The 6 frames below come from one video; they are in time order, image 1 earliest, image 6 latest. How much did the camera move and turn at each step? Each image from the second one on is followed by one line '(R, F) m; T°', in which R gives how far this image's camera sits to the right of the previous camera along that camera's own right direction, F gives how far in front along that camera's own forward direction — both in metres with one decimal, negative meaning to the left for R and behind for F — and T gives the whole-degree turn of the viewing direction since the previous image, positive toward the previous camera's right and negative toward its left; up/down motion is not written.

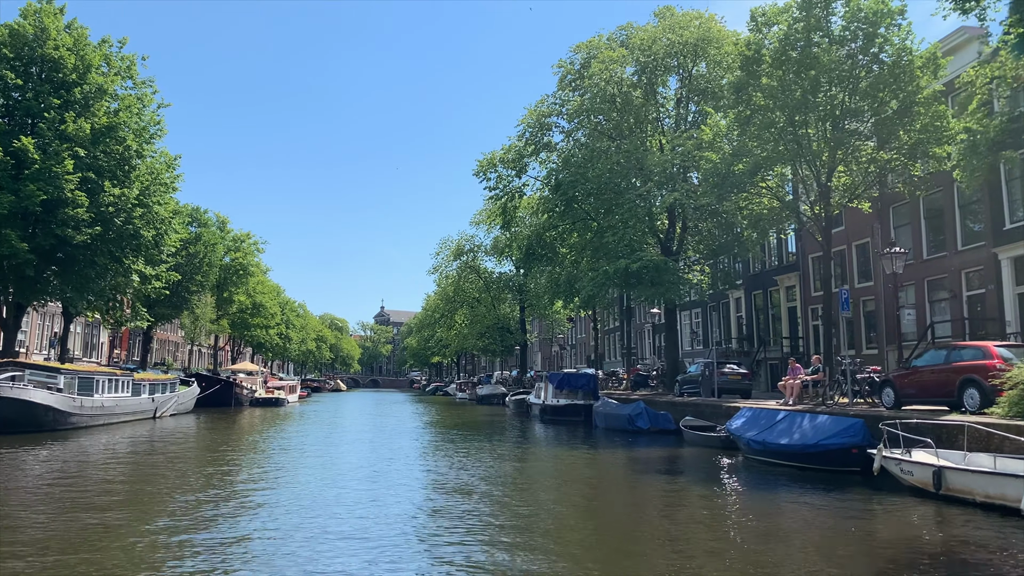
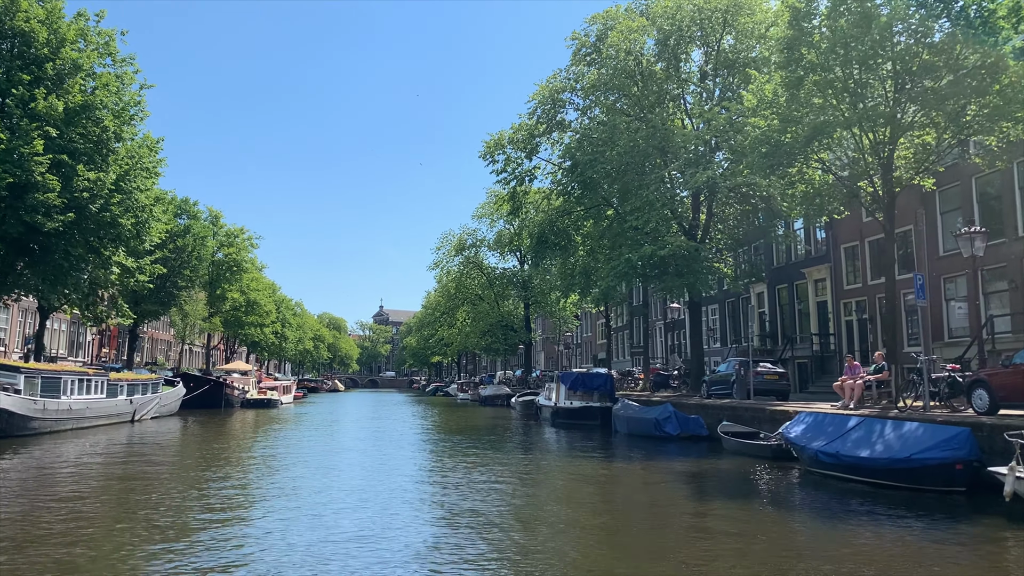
(-0.4, +2.6) m; 0°
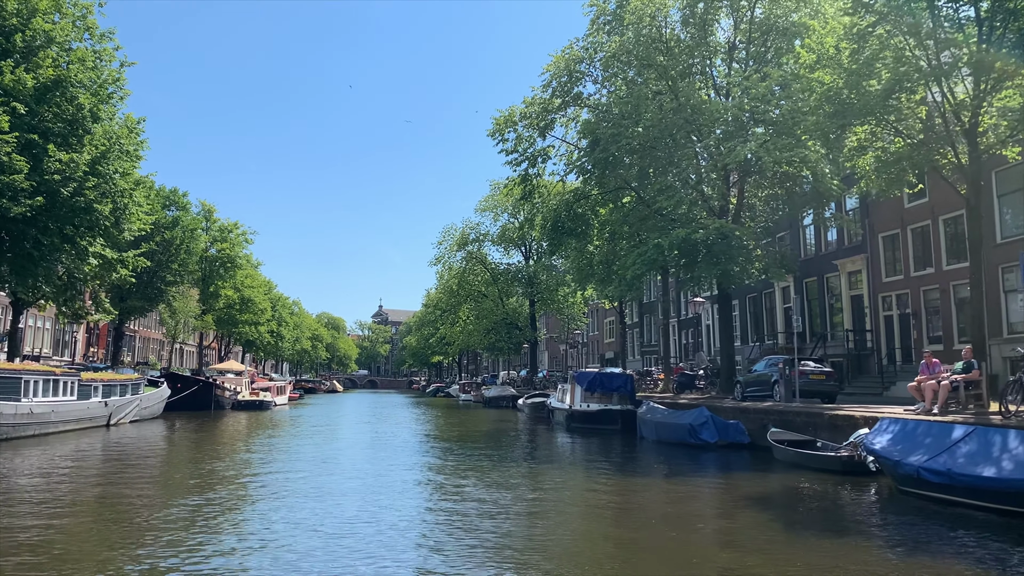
(-0.4, +2.6) m; 0°
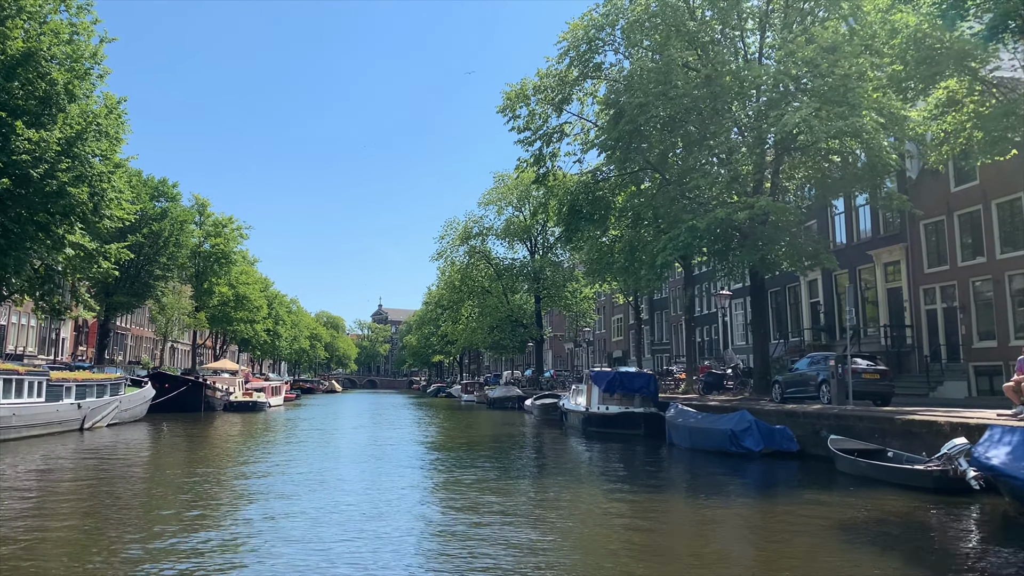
(-0.4, +2.4) m; 0°
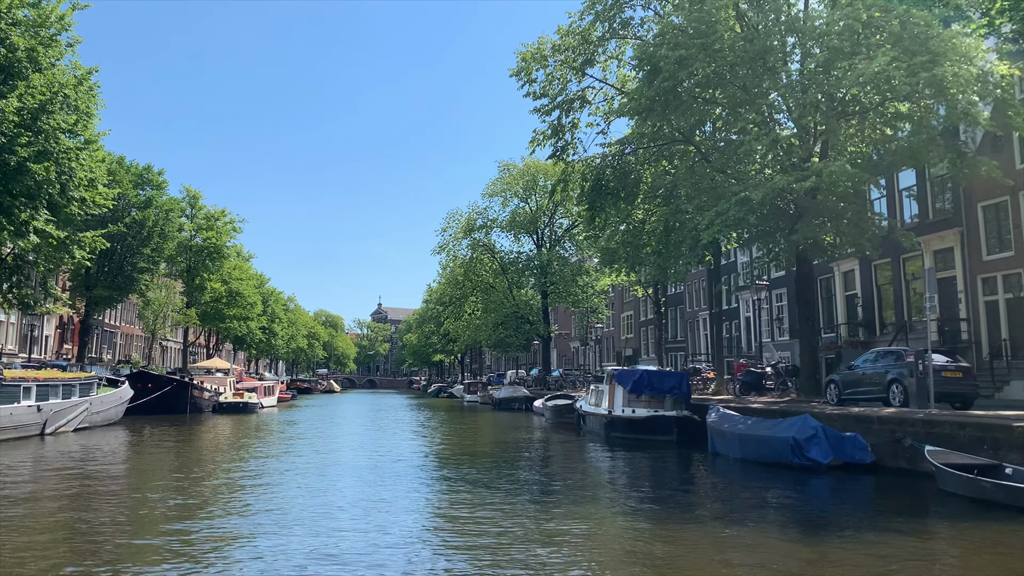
(-0.4, +2.8) m; 0°
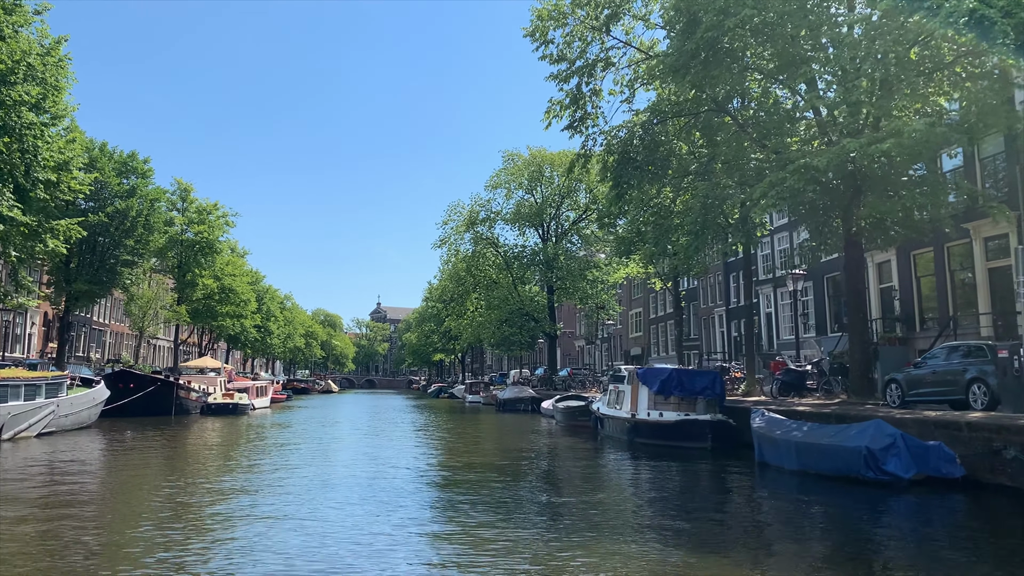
(-0.4, +2.4) m; 0°
